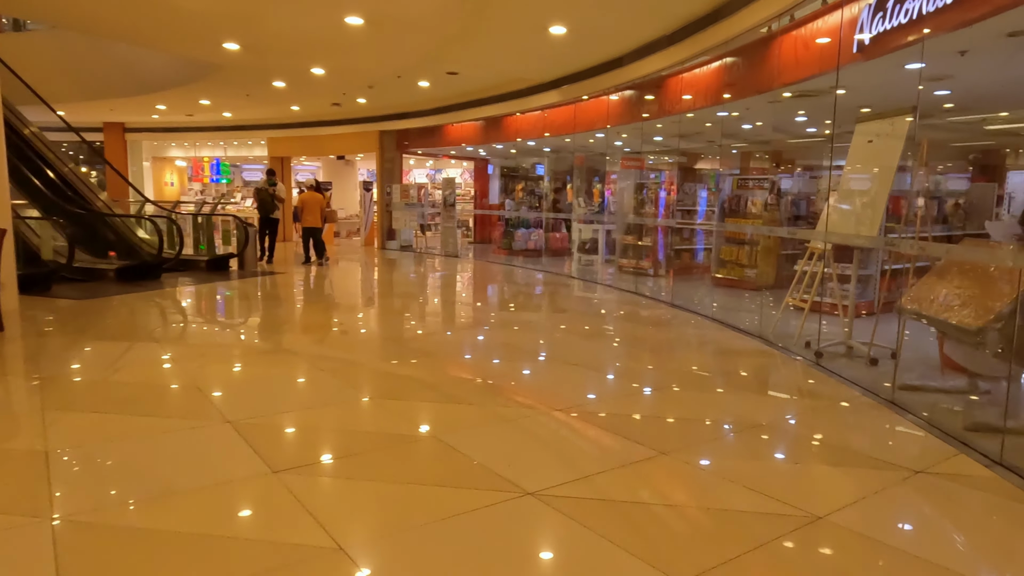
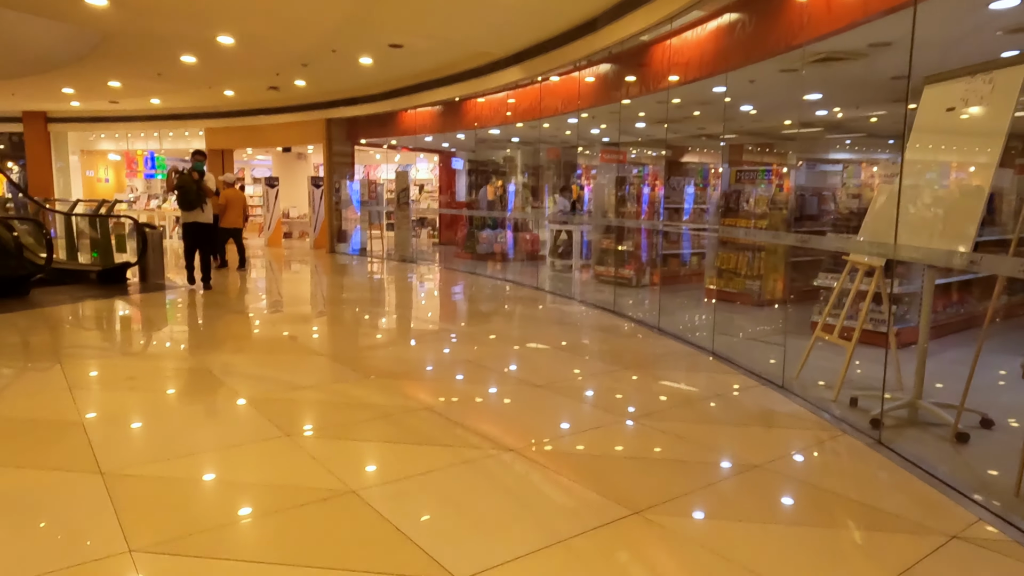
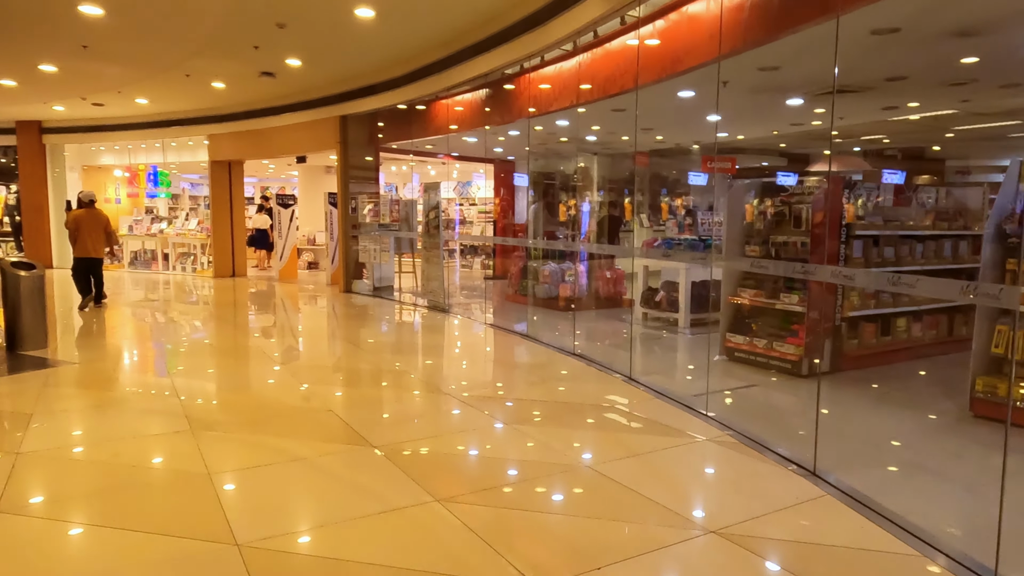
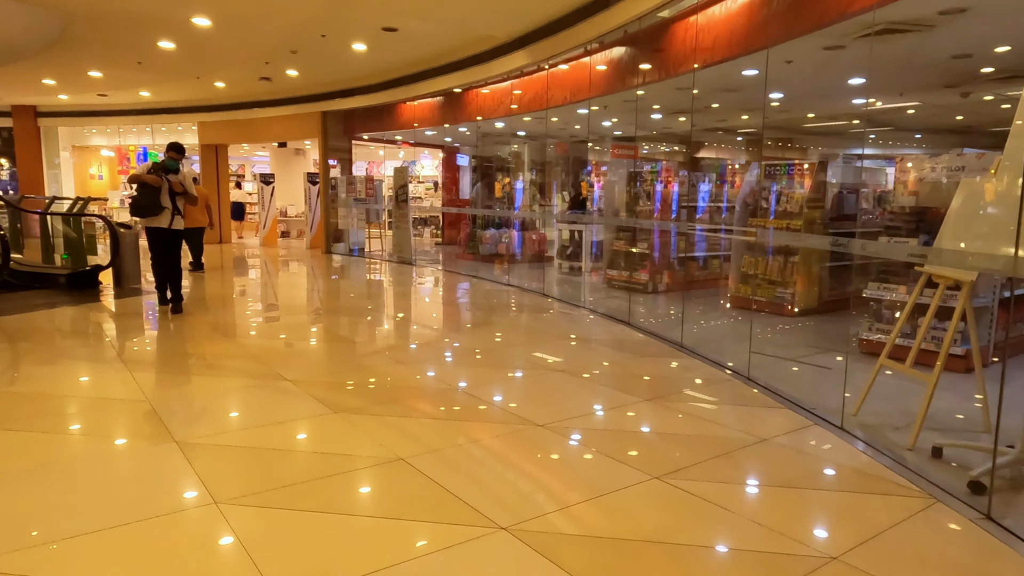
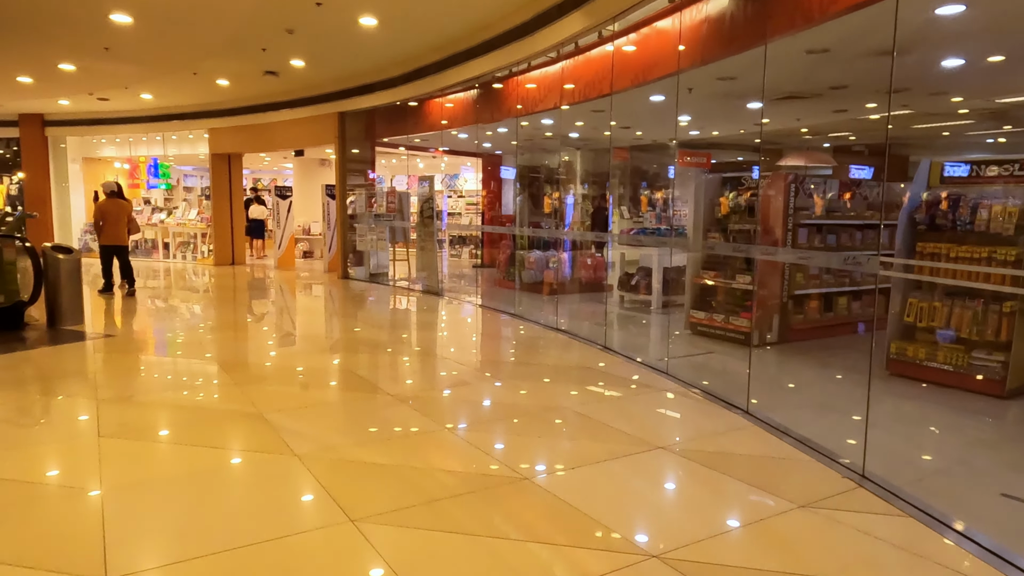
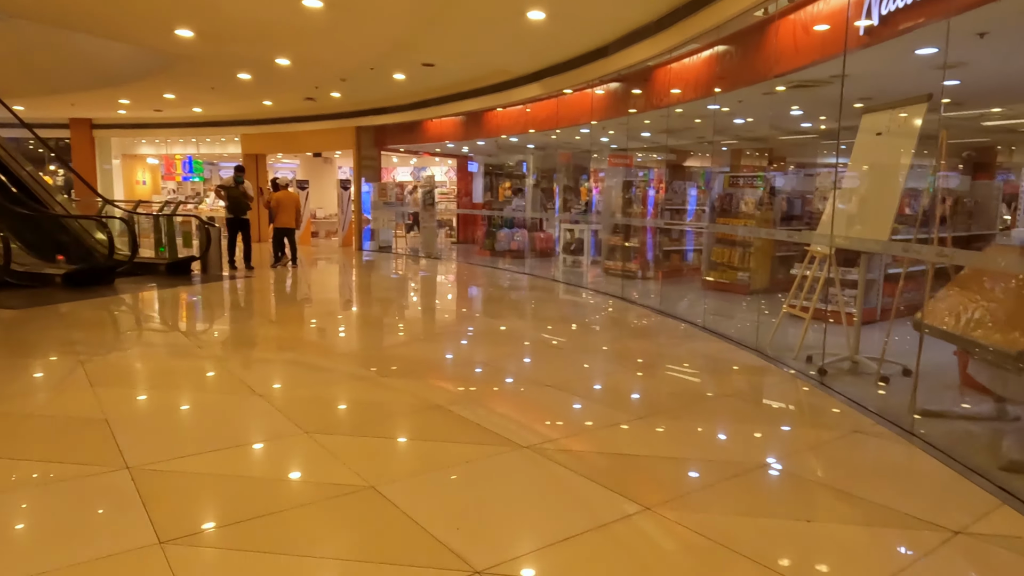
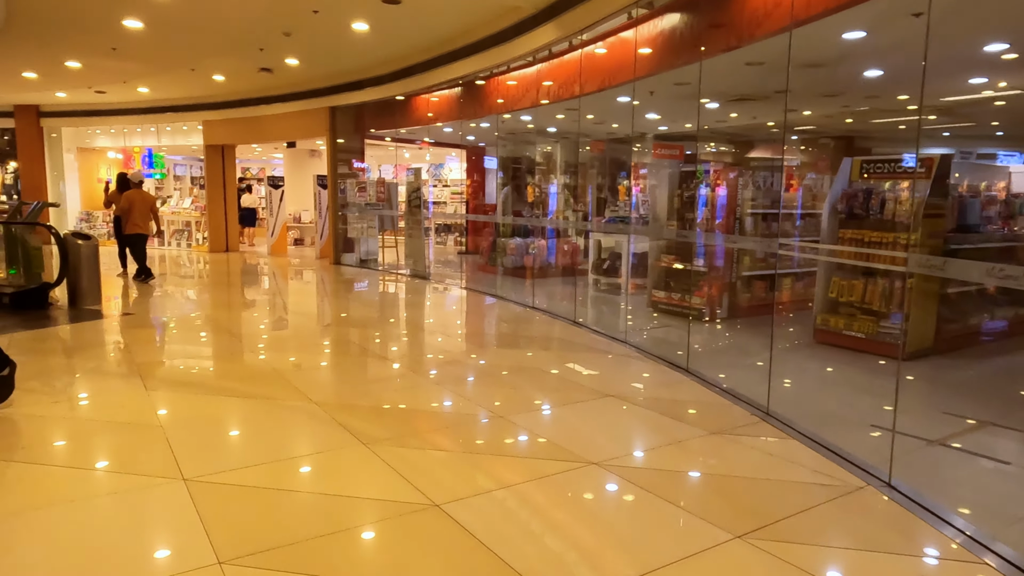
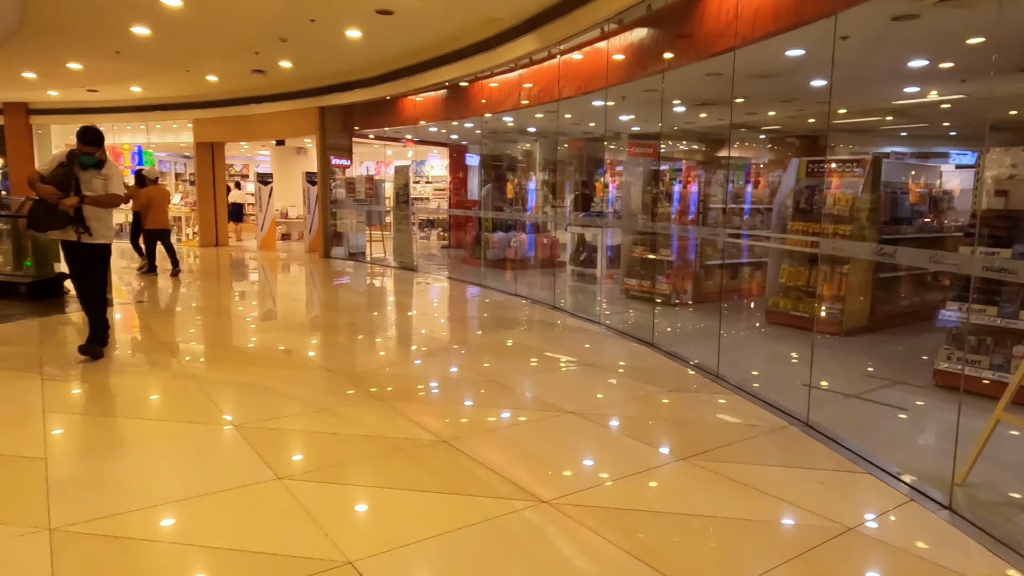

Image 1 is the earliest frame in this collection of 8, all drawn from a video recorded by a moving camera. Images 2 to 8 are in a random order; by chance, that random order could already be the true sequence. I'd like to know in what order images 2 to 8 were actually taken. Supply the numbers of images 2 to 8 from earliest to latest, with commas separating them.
6, 2, 4, 8, 7, 5, 3
